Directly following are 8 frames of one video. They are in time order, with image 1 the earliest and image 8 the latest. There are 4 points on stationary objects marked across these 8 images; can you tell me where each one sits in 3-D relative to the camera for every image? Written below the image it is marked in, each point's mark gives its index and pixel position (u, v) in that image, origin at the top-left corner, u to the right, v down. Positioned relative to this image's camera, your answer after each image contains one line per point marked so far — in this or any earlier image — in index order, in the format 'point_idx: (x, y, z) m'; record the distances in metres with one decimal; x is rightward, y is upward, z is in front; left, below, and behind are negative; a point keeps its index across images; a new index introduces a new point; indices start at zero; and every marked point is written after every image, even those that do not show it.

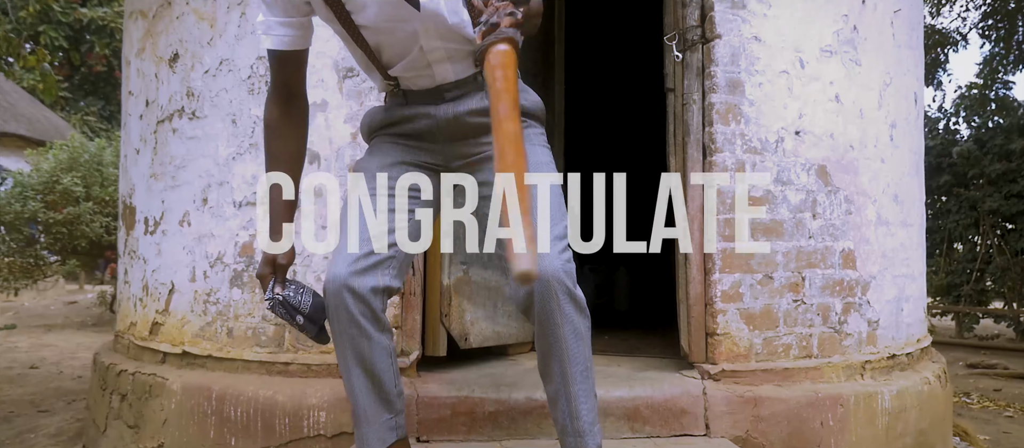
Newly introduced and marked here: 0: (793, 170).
0: (+1.0, +0.2, +2.2) m
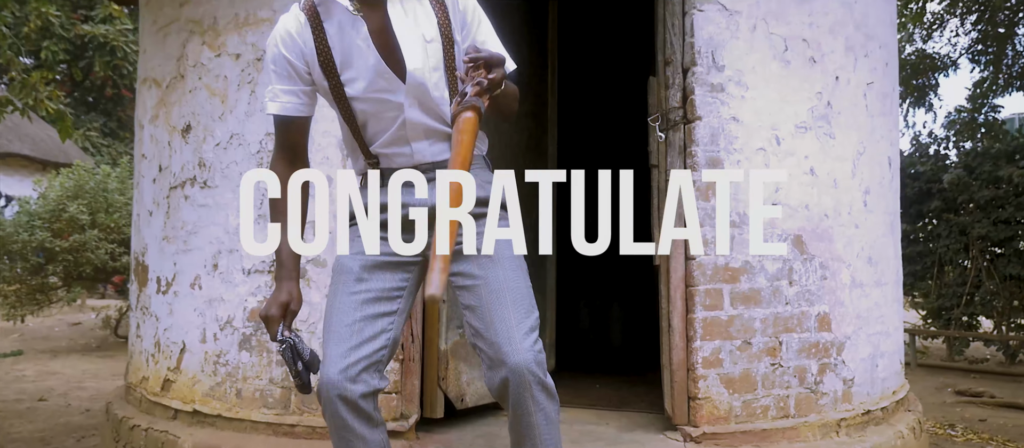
0: (+1.0, -0.1, +2.4) m
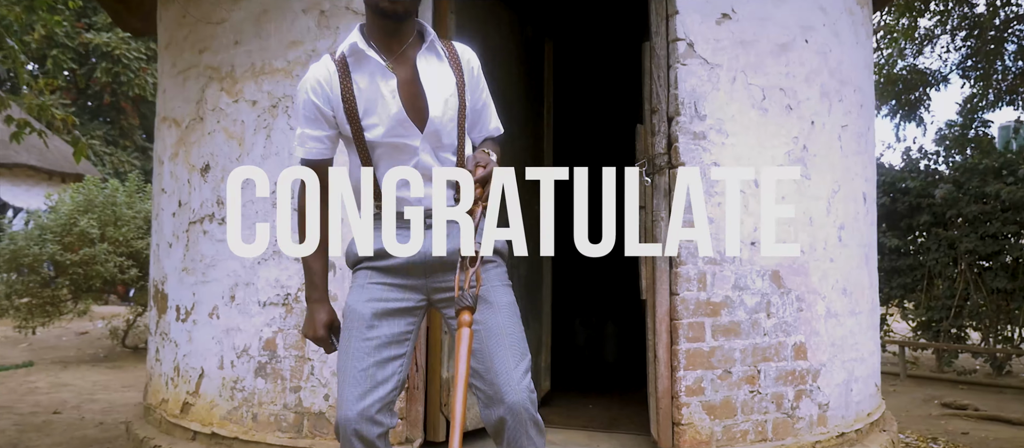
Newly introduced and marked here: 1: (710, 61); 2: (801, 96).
0: (+1.0, -0.2, +2.5) m
1: (+0.8, +0.6, +2.5) m
2: (+1.2, +0.5, +2.7) m
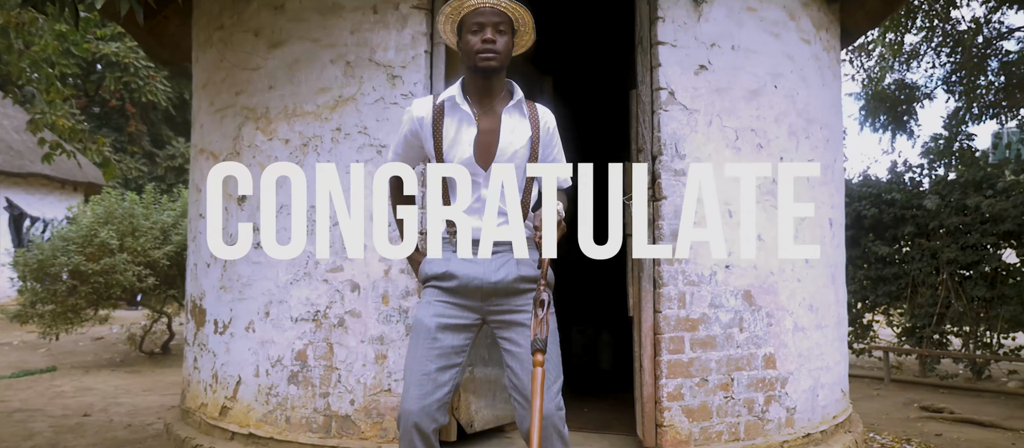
0: (+1.0, -0.3, +2.9) m
1: (+0.8, +0.5, +2.9) m
2: (+1.2, +0.4, +3.0) m
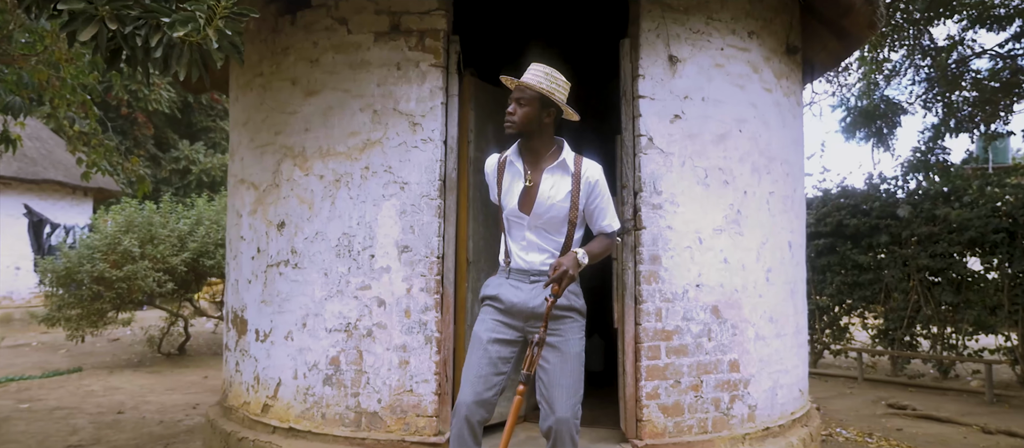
0: (+1.0, -0.5, +3.4) m
1: (+0.8, +0.4, +3.4) m
2: (+1.3, +0.3, +3.5) m
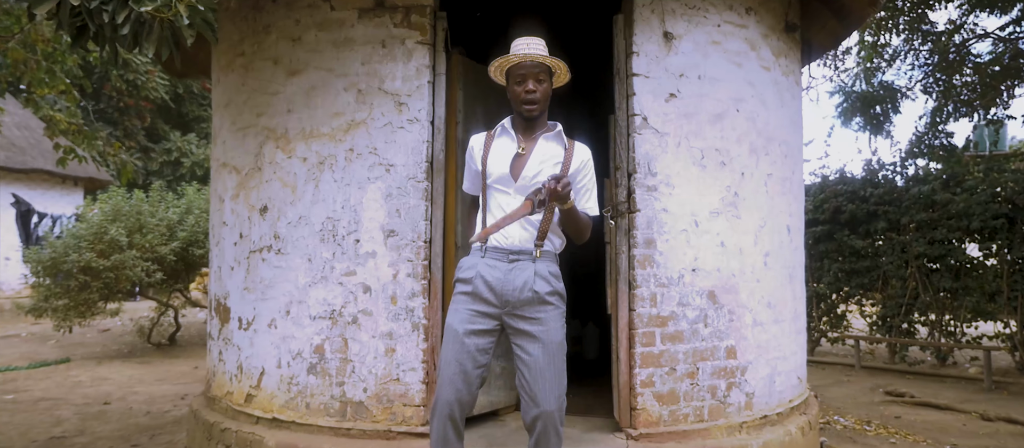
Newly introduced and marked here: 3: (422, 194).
0: (+0.9, -0.4, +3.3) m
1: (+0.8, +0.5, +3.2) m
2: (+1.2, +0.4, +3.4) m
3: (-0.5, +0.2, +3.3) m
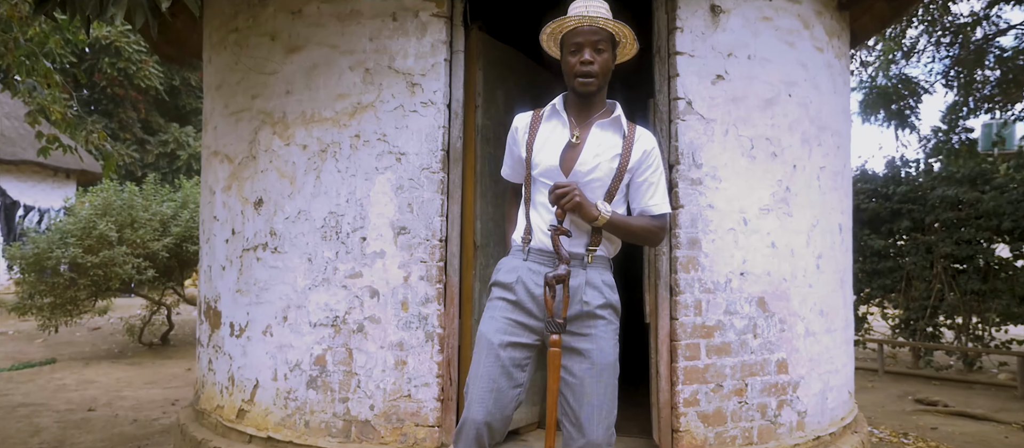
0: (+1.1, -0.4, +2.9) m
1: (+0.9, +0.5, +2.9) m
2: (+1.3, +0.4, +3.1) m
3: (-0.3, +0.2, +2.9) m
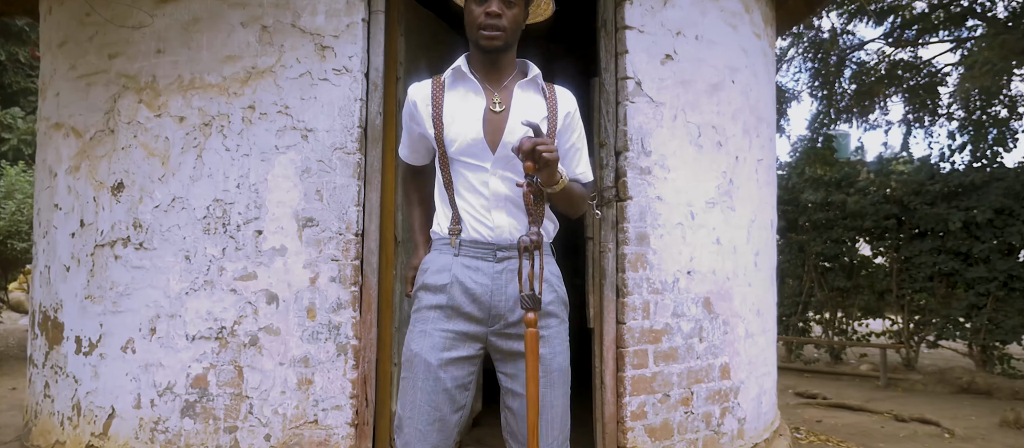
0: (+0.7, -0.3, +2.7) m
1: (+0.6, +0.5, +2.7) m
2: (+1.0, +0.4, +2.9) m
3: (-0.6, +0.2, +2.4) m
